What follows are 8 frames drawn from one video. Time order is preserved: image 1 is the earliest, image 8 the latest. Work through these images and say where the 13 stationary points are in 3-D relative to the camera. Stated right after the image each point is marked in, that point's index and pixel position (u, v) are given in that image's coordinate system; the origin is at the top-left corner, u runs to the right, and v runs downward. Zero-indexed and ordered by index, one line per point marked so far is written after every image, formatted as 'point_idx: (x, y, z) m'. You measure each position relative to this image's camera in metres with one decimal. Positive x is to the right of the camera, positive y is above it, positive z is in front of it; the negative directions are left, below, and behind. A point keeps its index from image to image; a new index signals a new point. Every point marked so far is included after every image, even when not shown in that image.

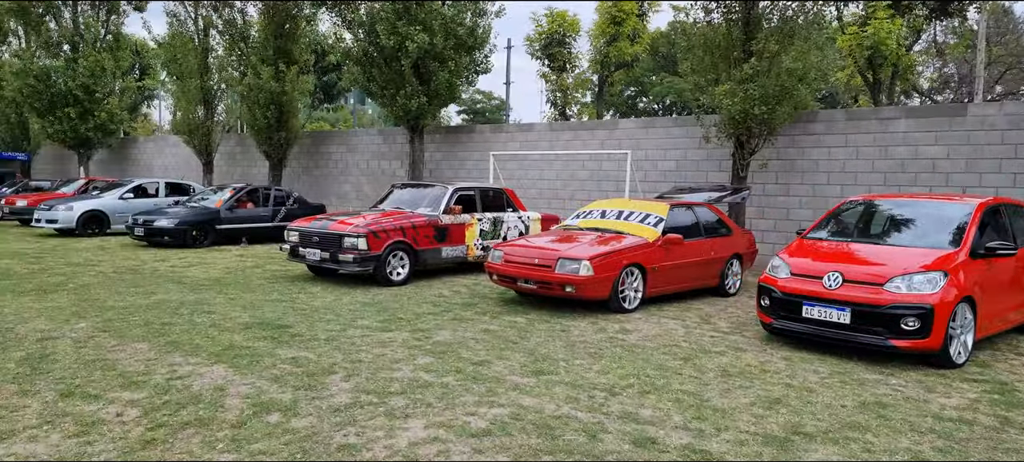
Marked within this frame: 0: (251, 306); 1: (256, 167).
0: (-2.6, -0.7, +6.7) m
1: (-7.2, +1.8, +19.2) m
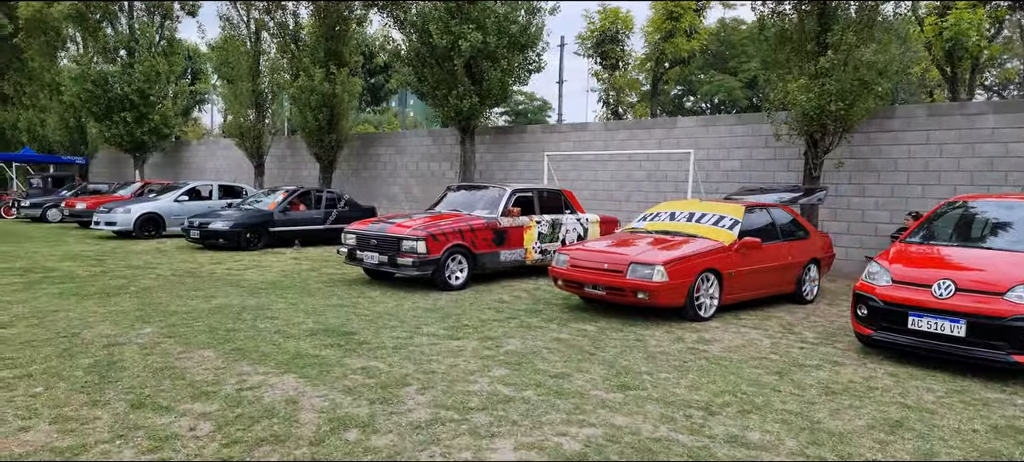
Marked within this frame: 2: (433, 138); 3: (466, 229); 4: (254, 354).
0: (-1.9, -0.8, +6.6) m
1: (-5.8, +1.7, +19.3) m
2: (-1.9, +2.2, +16.3) m
3: (-0.6, 0.0, +8.3) m
4: (-1.9, -0.9, +5.0) m
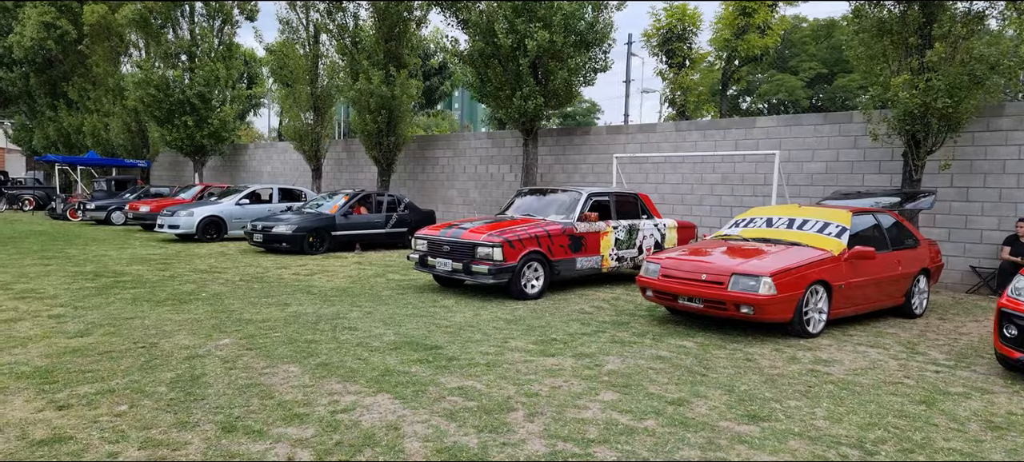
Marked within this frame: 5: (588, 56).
0: (-1.1, -0.8, +6.3) m
1: (-4.2, +1.6, +19.2) m
2: (-0.5, +2.1, +15.9) m
3: (+0.4, 0.0, +7.9) m
4: (-1.2, -1.0, +4.7) m
5: (+1.4, +3.3, +12.7) m
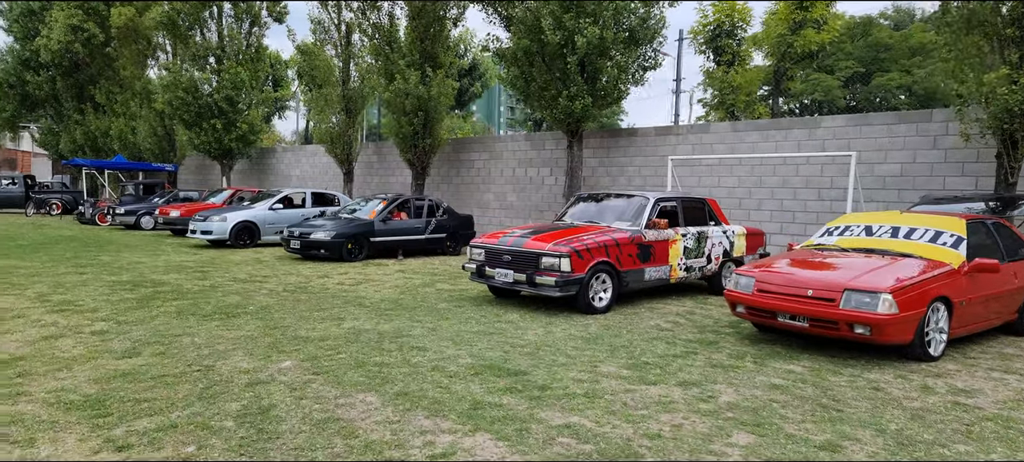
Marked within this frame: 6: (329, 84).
0: (-0.4, -0.9, +5.7) m
1: (-3.3, +1.5, +18.7) m
2: (+0.4, +2.0, +15.4) m
3: (+1.1, -0.1, +7.3) m
4: (-0.5, -1.0, +4.1) m
5: (+2.2, +3.2, +12.2) m
6: (-4.8, +3.9, +18.0) m
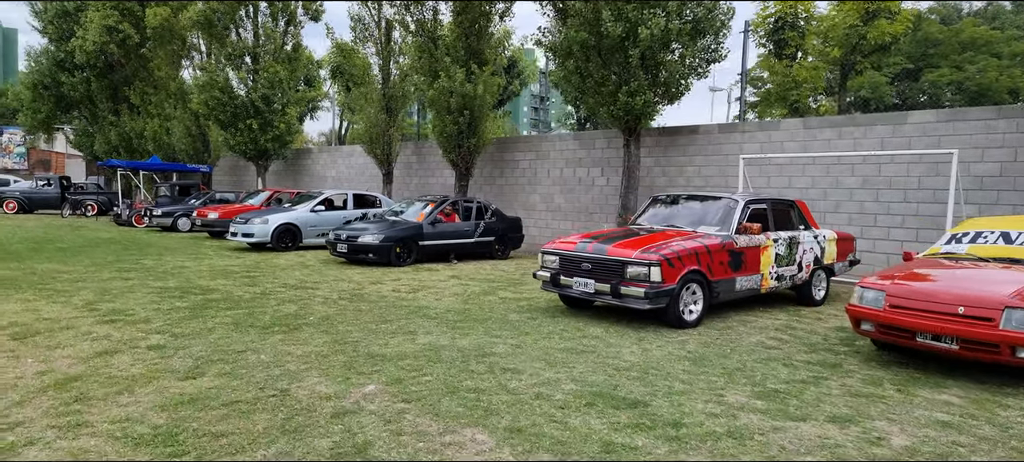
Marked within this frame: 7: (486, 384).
0: (+0.3, -1.0, +5.1) m
1: (-2.1, +1.4, +18.2) m
2: (+1.5, +2.0, +14.8) m
3: (+1.9, -0.2, +6.7) m
4: (+0.2, -1.1, +3.6) m
5: (+3.2, +3.1, +11.5) m
6: (-3.7, +3.8, +17.5) m
7: (-0.2, -1.0, +4.6) m
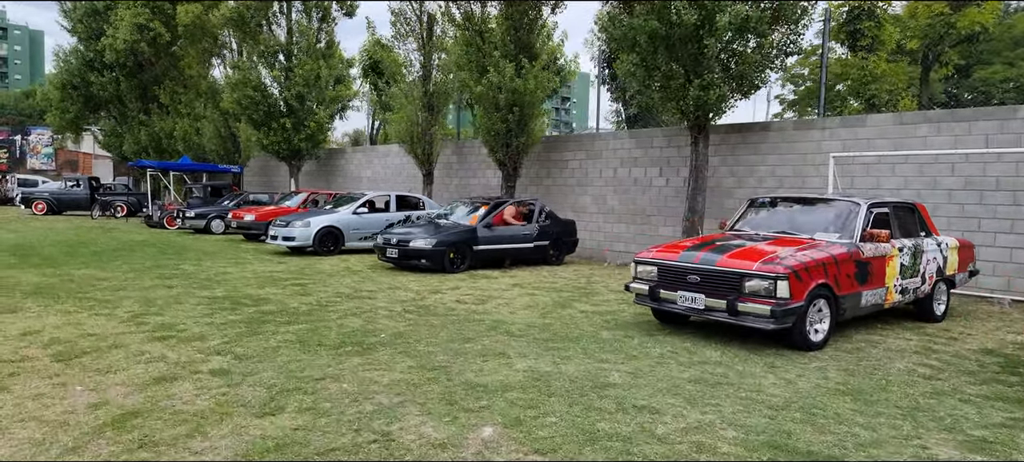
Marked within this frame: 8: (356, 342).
0: (+1.1, -1.0, +4.4) m
1: (-0.9, +1.4, +17.5) m
2: (+2.6, +1.9, +14.0) m
3: (+2.7, -0.3, +5.9) m
4: (+1.0, -1.2, +2.8) m
5: (+4.2, +3.0, +10.6) m
6: (-2.5, +3.8, +16.8) m
7: (+0.6, -1.1, +3.8) m
8: (-1.4, -1.0, +5.9) m
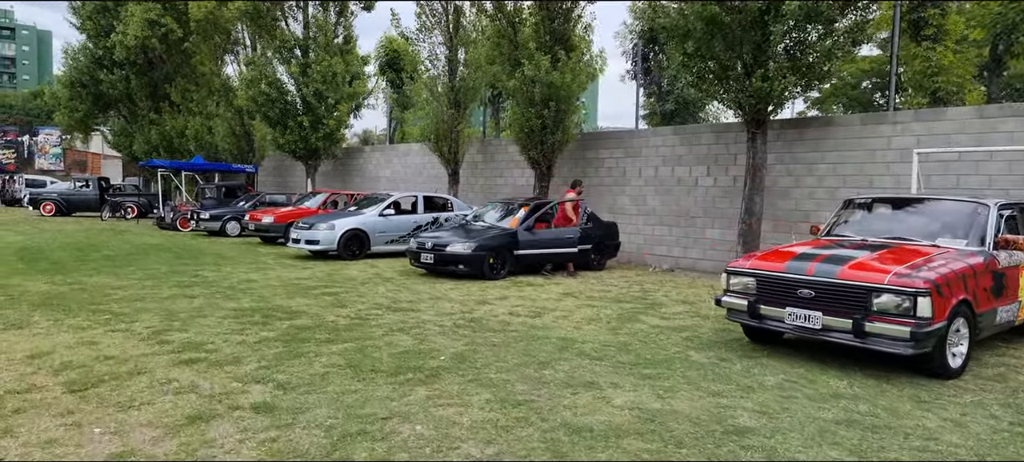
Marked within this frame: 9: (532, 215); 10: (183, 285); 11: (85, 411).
0: (+1.8, -1.1, +3.5) m
1: (-0.2, +1.3, +16.7) m
2: (+3.2, +1.8, +13.1) m
3: (+3.4, -0.3, +5.0) m
4: (+1.6, -1.2, +1.9) m
5: (+4.8, +3.0, +9.8) m
6: (-1.8, +3.7, +16.0) m
7: (+1.2, -1.1, +2.9) m
8: (-0.7, -1.0, +5.1) m
9: (+0.3, +0.3, +10.9) m
10: (-4.5, -0.7, +9.2) m
11: (-2.6, -1.1, +4.2) m
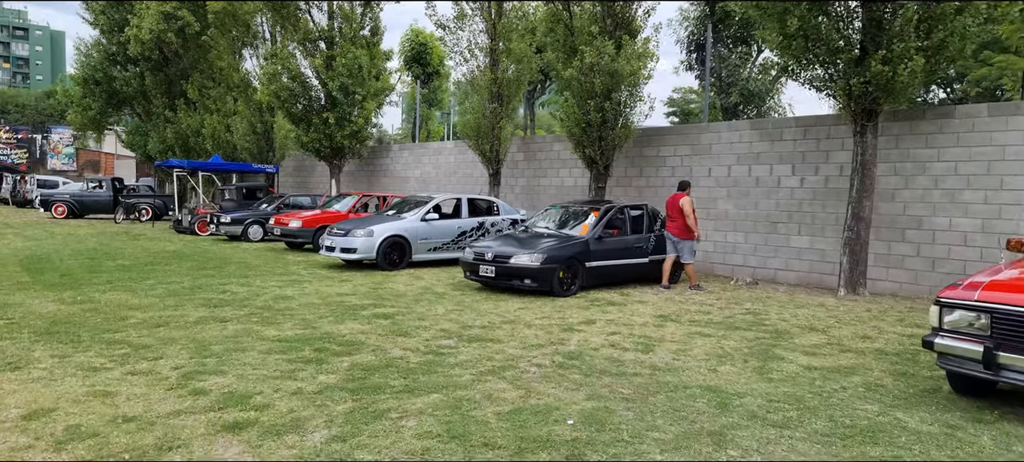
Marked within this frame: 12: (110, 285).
0: (+2.6, -1.2, +2.1) m
1: (+0.9, +1.2, +15.3) m
2: (+4.3, +1.7, +11.7) m
3: (+4.3, -0.5, +3.6) m
4: (+2.4, -1.3, +0.5) m
5: (+5.8, +2.9, +8.3) m
6: (-0.8, +3.6, +14.7) m
7: (+2.1, -1.3, +1.5) m
8: (+0.2, -1.2, +3.8) m
9: (+1.3, +0.1, +9.5) m
10: (-3.5, -0.8, +7.9) m
11: (-1.7, -1.2, +2.9) m
12: (-5.4, -0.7, +9.2) m
